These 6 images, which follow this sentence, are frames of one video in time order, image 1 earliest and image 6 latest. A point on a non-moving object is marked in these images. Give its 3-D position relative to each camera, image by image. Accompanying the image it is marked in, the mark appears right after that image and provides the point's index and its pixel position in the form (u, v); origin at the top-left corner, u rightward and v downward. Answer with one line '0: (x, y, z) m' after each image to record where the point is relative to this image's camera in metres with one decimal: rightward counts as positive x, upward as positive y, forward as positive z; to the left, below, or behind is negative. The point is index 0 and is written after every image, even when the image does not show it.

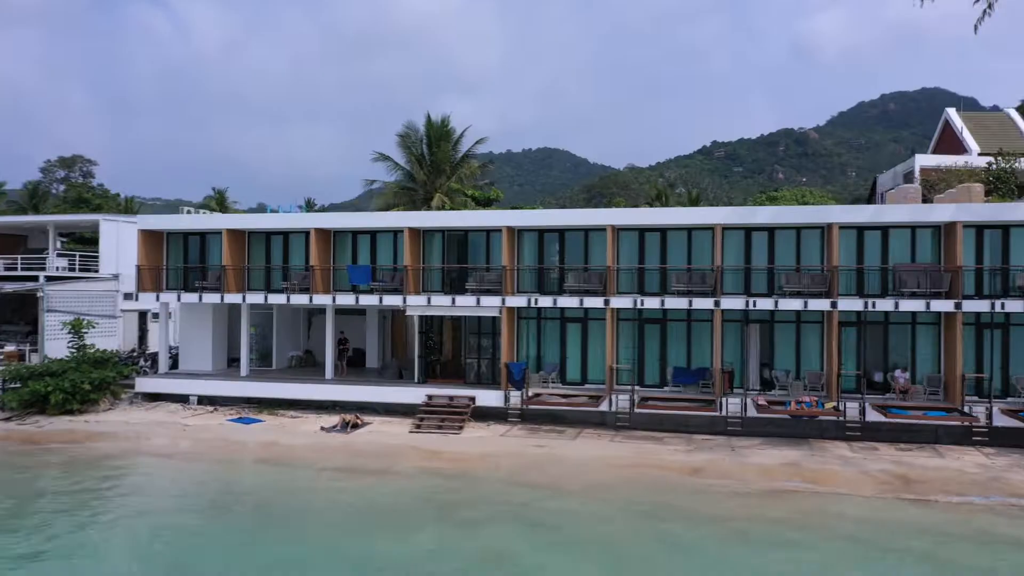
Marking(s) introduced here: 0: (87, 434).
0: (-10.2, -3.4, +19.9) m
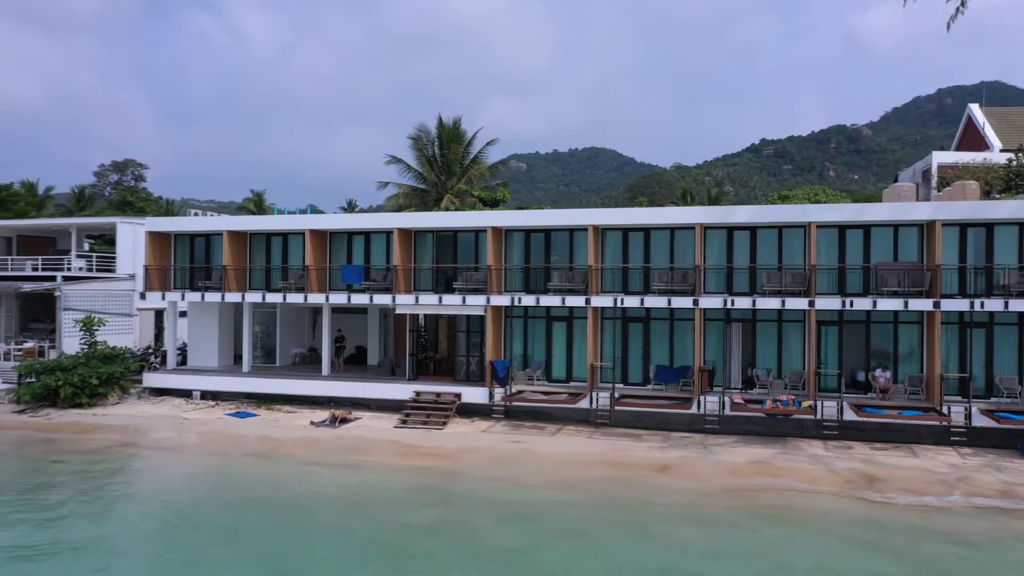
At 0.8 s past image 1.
0: (-10.5, -3.4, +20.9) m
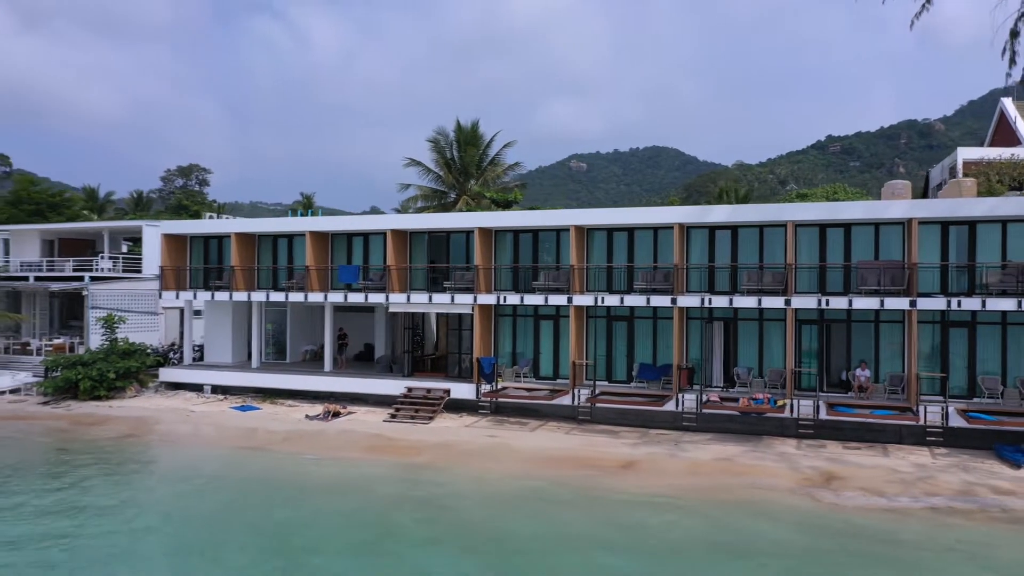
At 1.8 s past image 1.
0: (-10.8, -3.4, +22.2) m
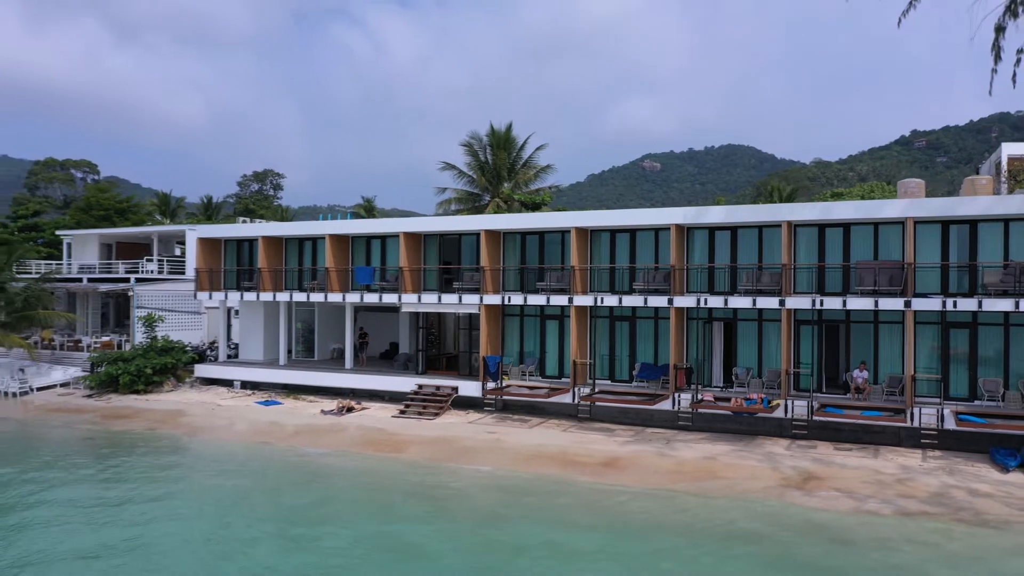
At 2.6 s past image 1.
0: (-10.5, -3.4, +23.7) m
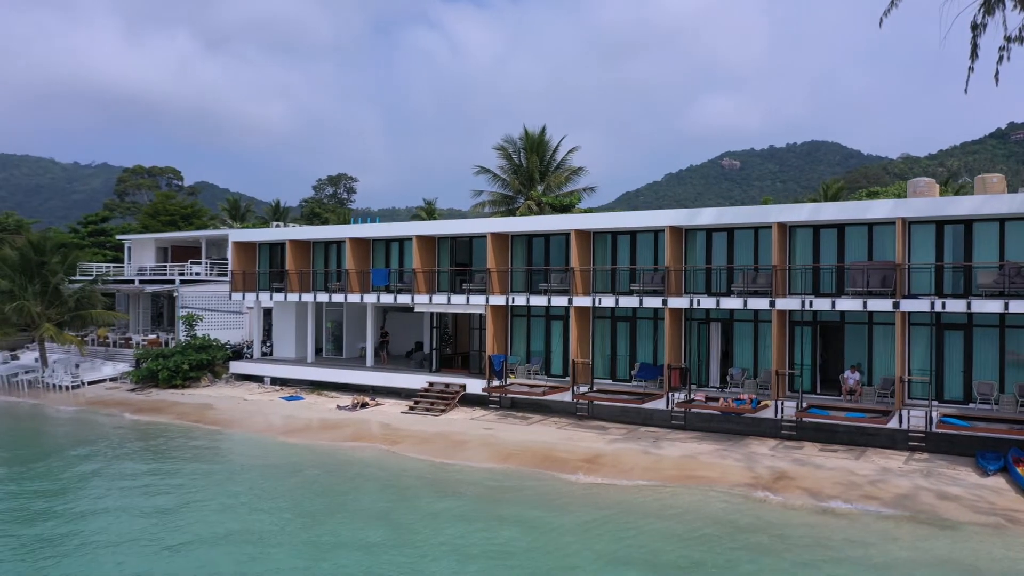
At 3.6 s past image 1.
0: (-10.1, -3.4, +25.2) m
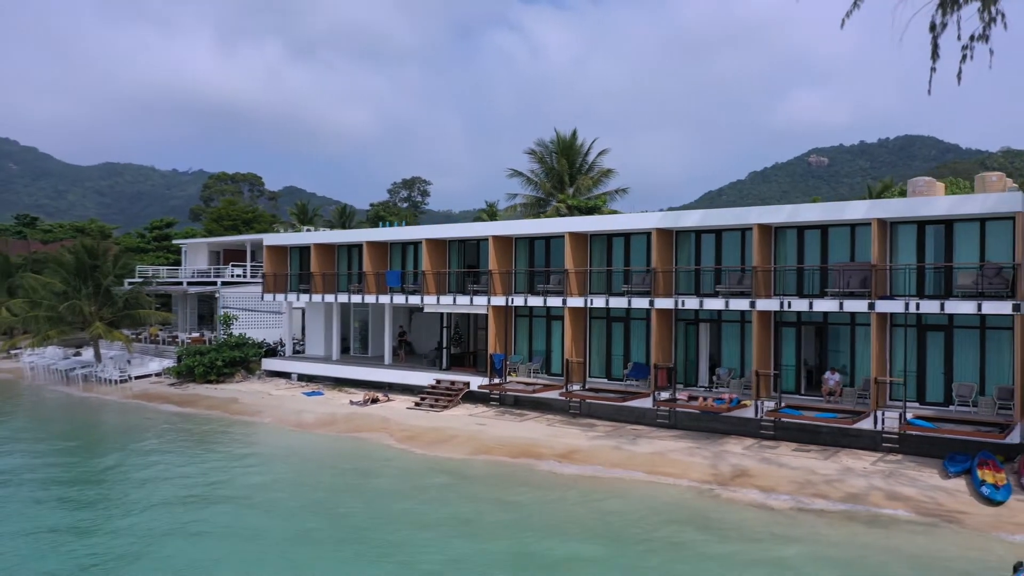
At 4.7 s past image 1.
0: (-9.7, -3.5, +26.9) m
